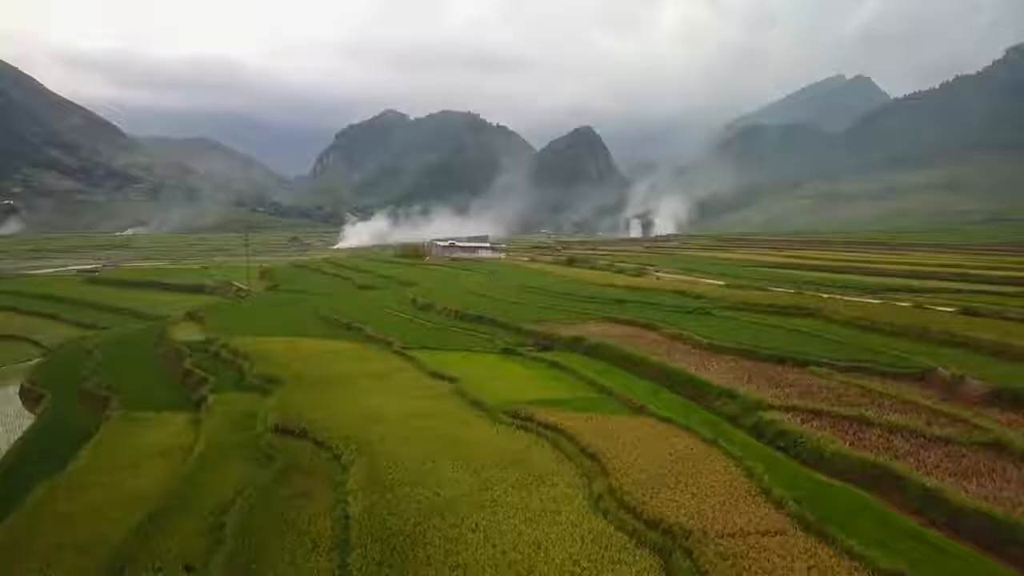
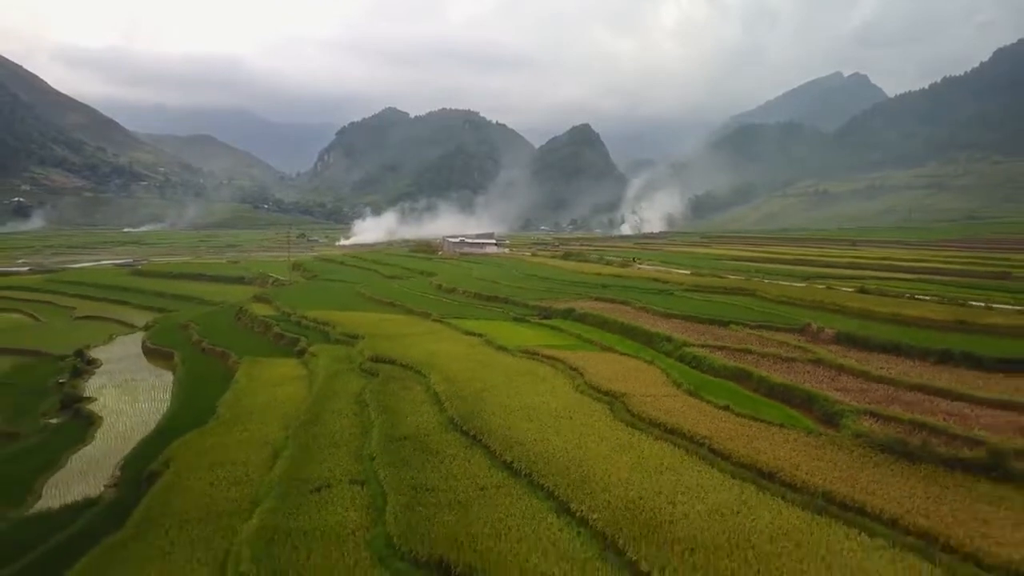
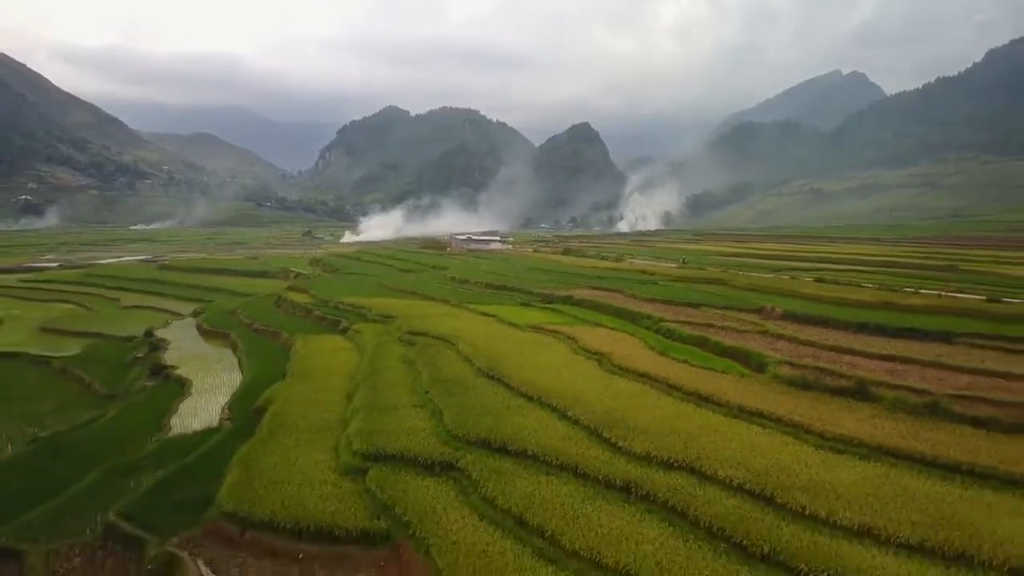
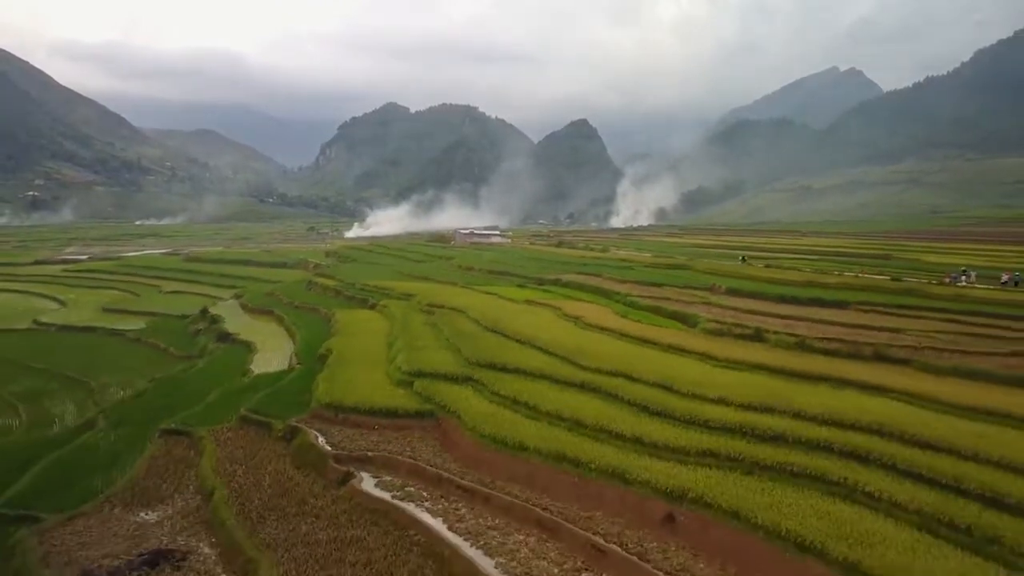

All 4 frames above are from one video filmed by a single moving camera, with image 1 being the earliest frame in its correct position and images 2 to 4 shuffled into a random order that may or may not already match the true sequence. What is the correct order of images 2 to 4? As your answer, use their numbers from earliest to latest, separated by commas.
2, 3, 4
